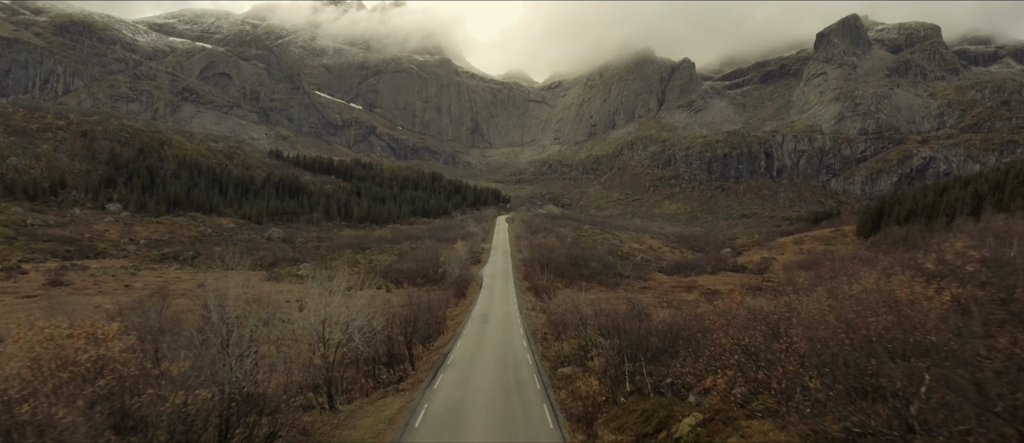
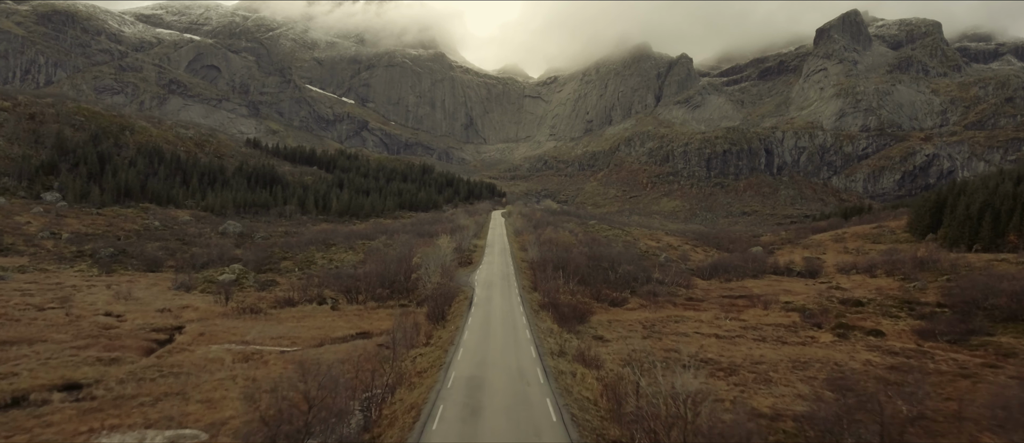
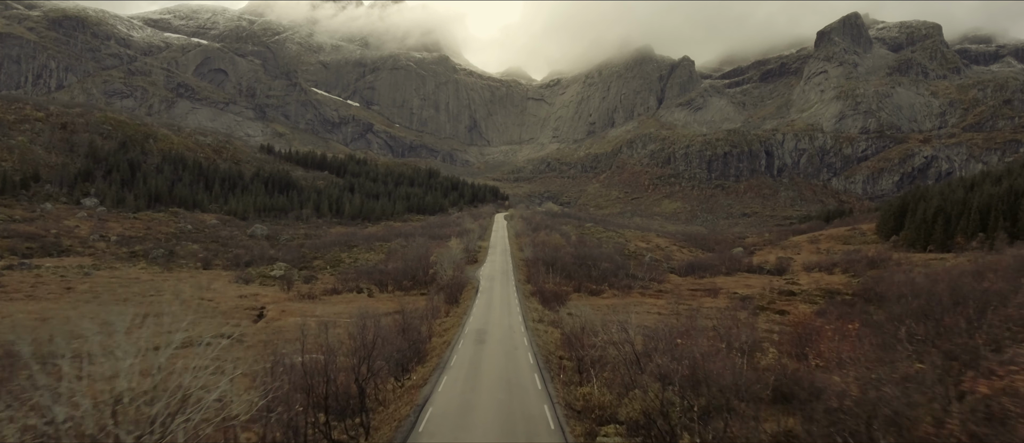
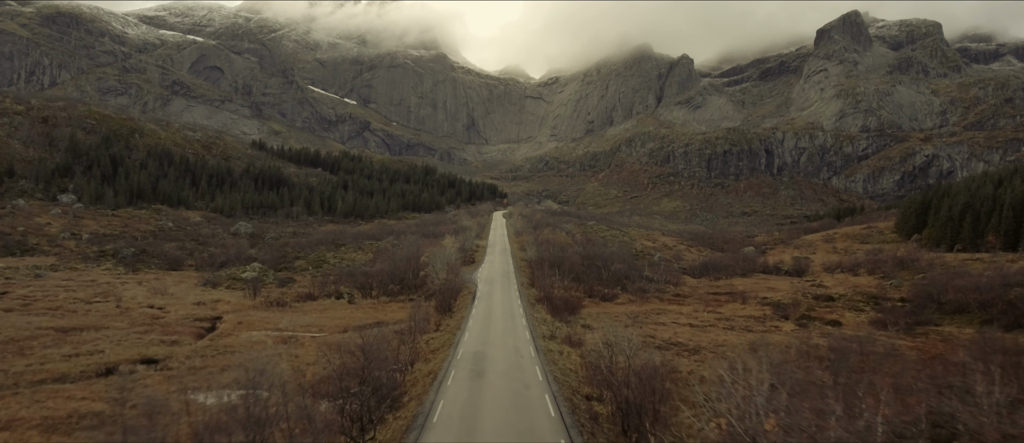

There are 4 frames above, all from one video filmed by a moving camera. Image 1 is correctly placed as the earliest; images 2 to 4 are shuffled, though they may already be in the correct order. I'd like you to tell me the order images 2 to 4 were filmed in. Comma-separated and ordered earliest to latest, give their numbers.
3, 4, 2
